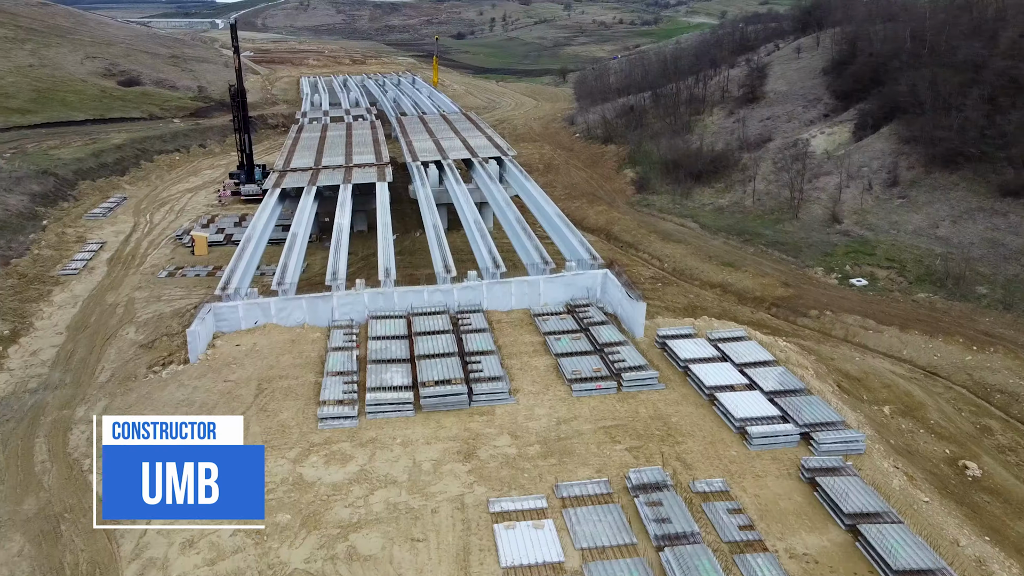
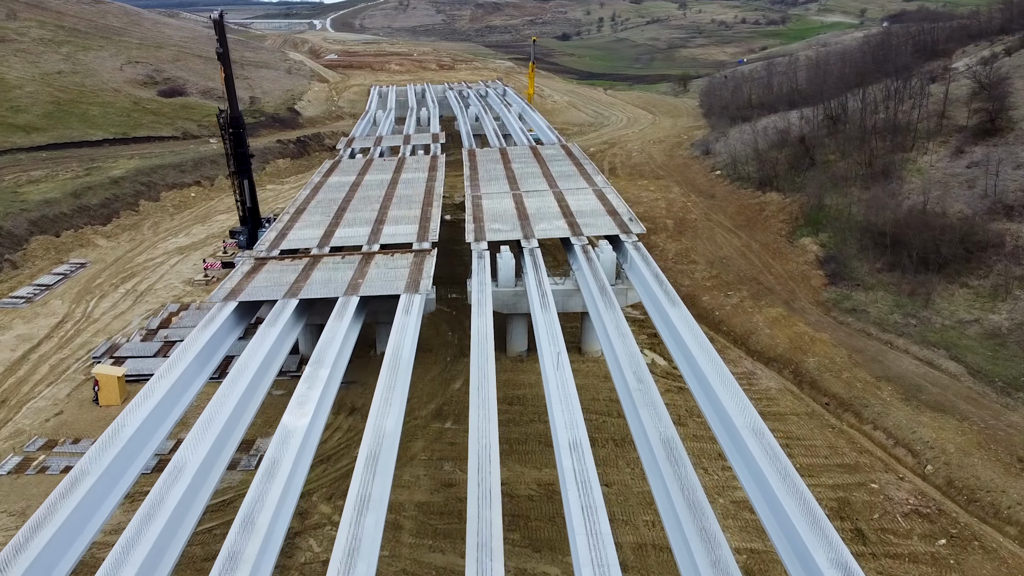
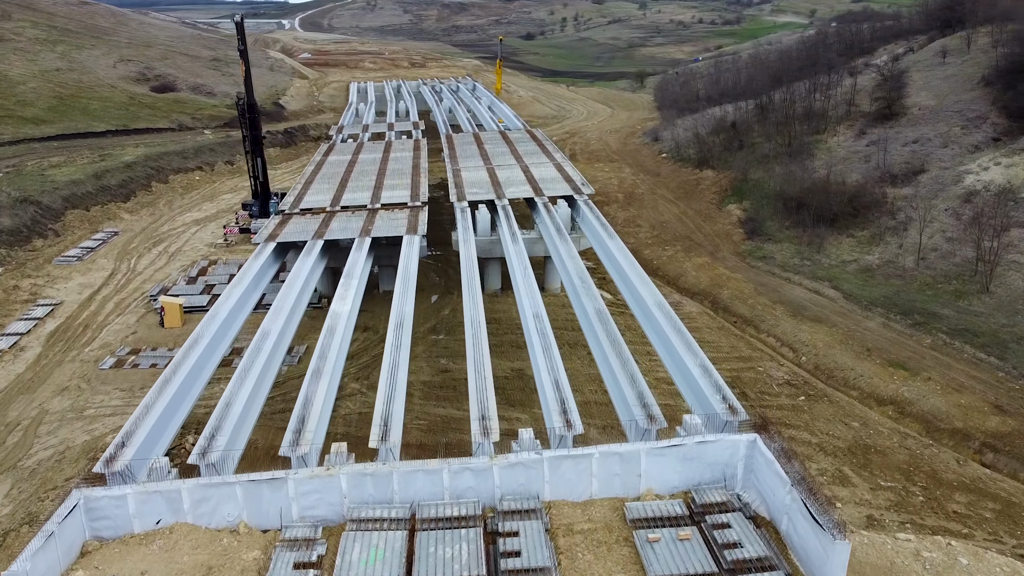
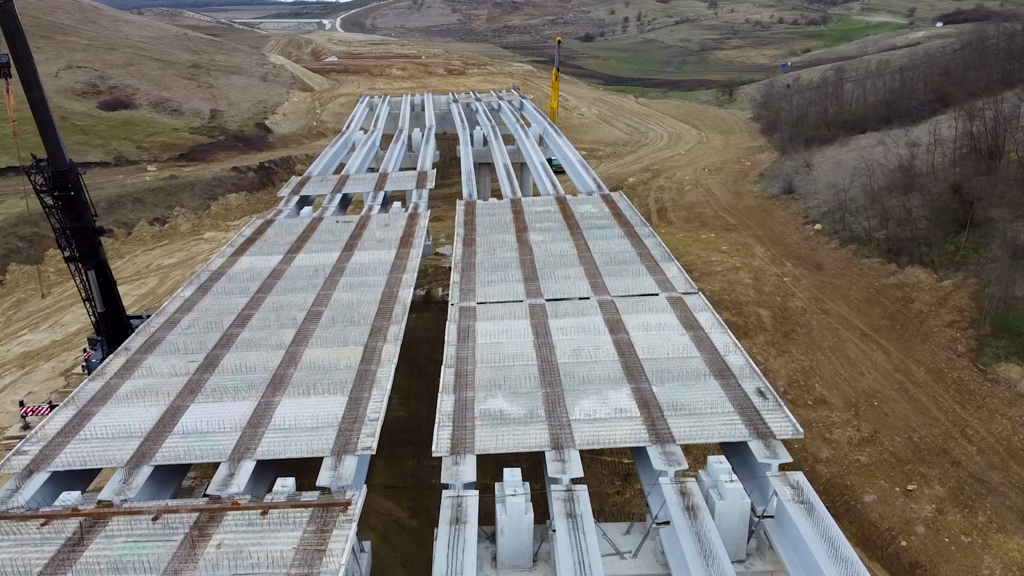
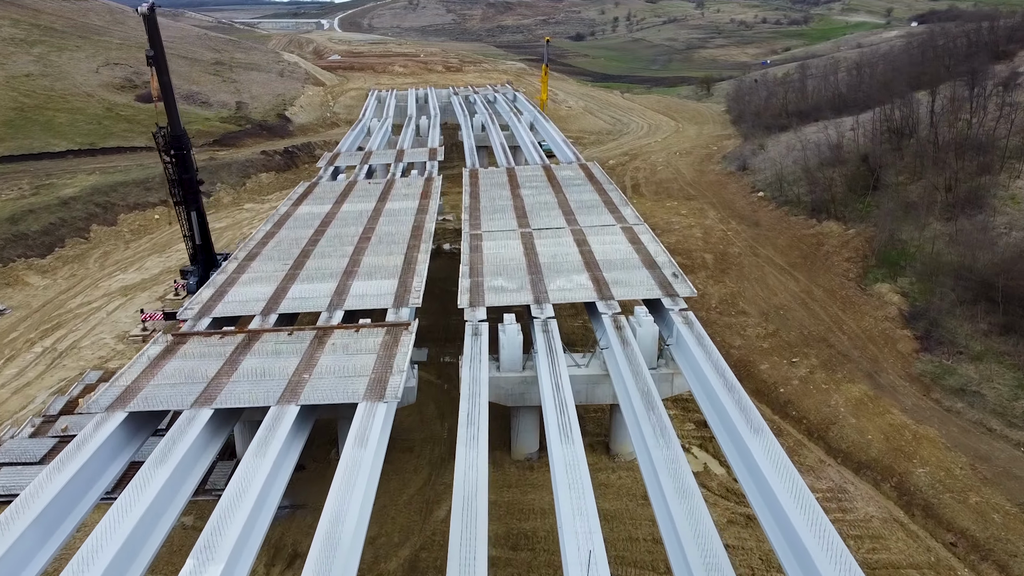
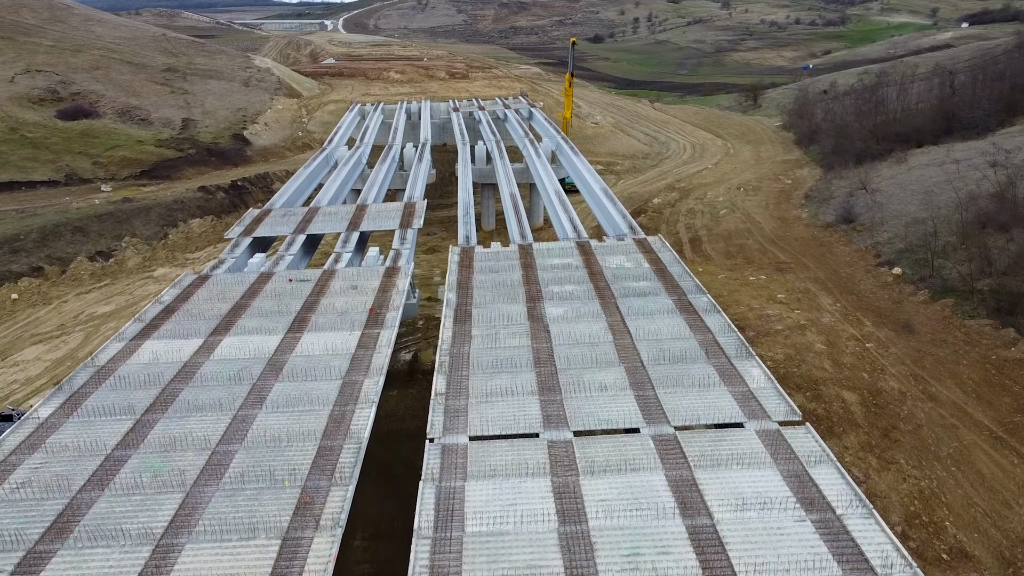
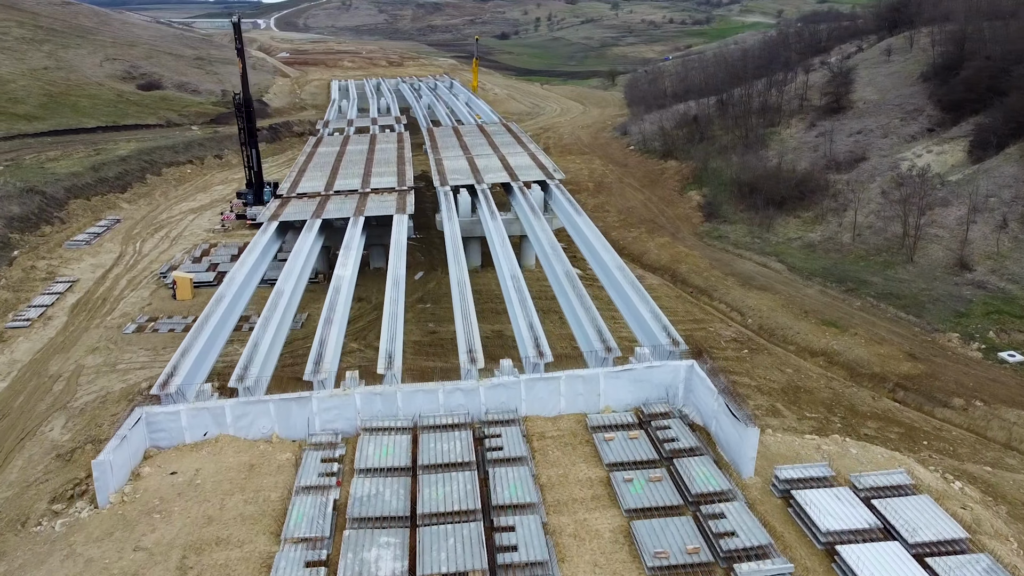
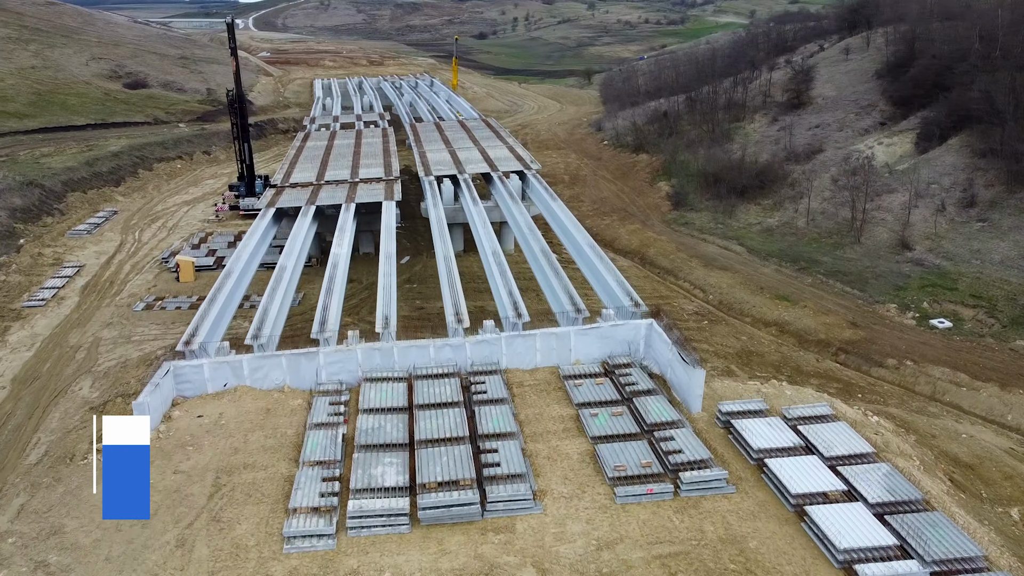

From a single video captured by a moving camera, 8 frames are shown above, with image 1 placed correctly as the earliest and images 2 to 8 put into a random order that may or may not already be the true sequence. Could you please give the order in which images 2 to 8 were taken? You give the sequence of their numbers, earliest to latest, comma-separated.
8, 7, 3, 2, 5, 4, 6
